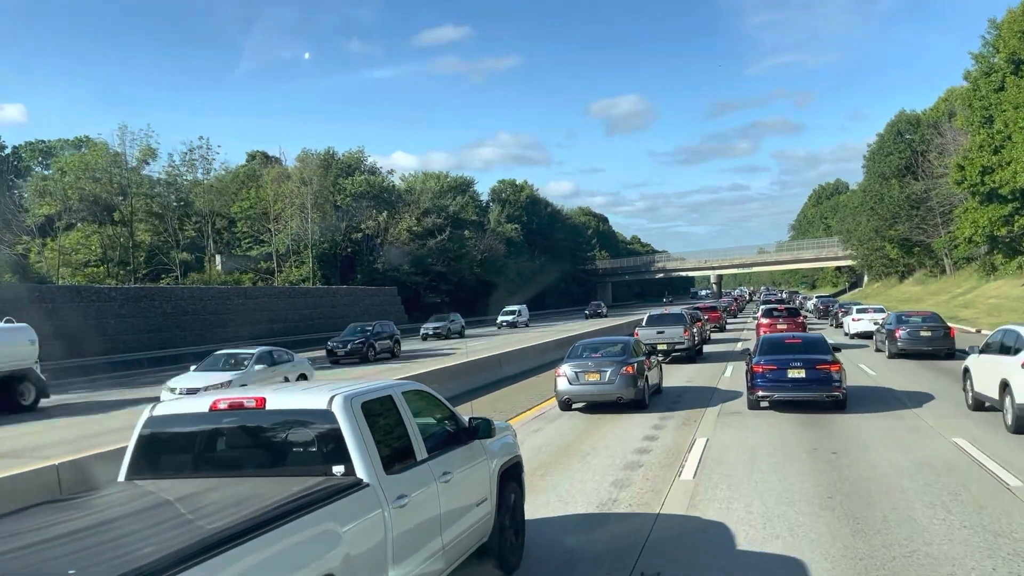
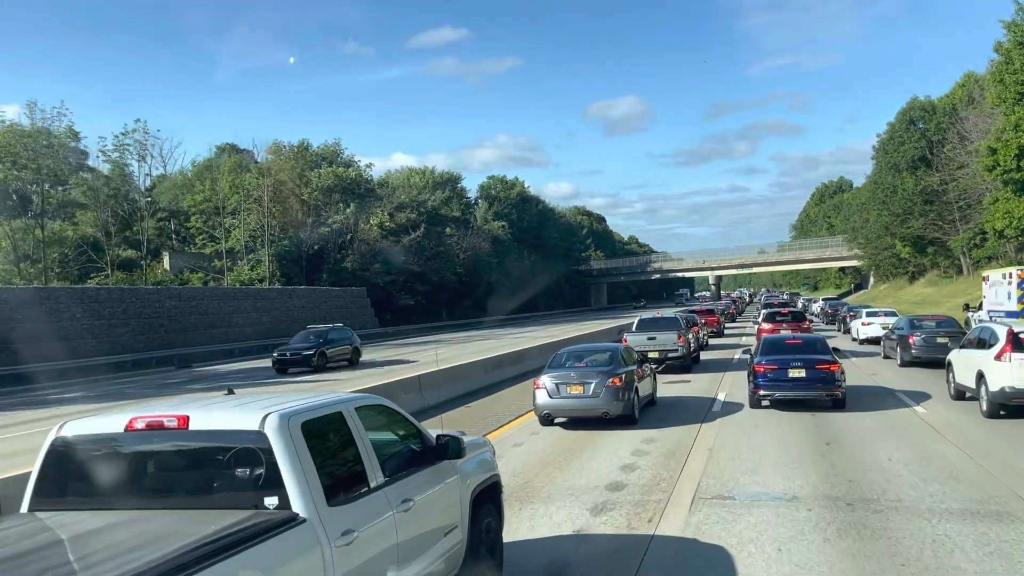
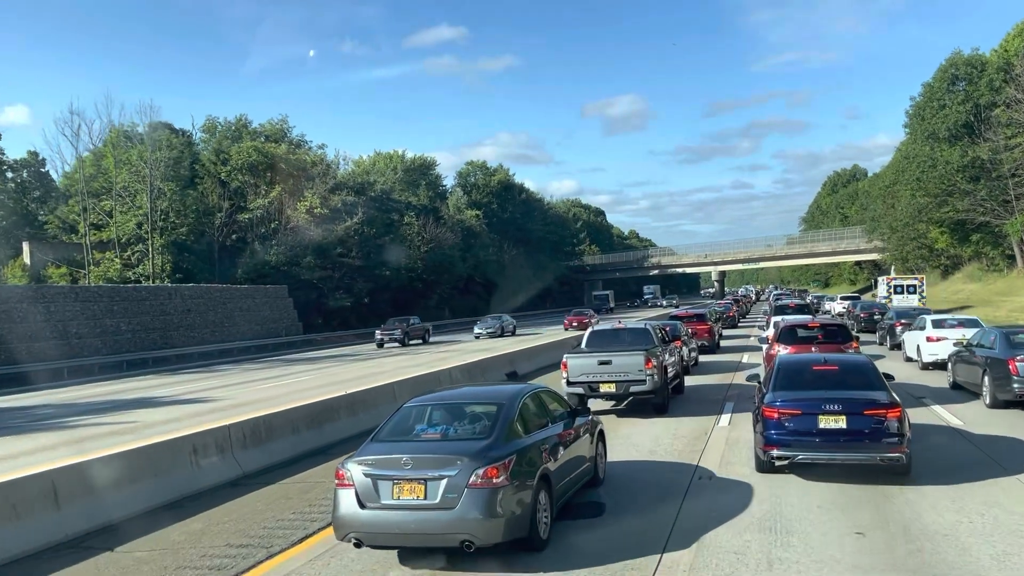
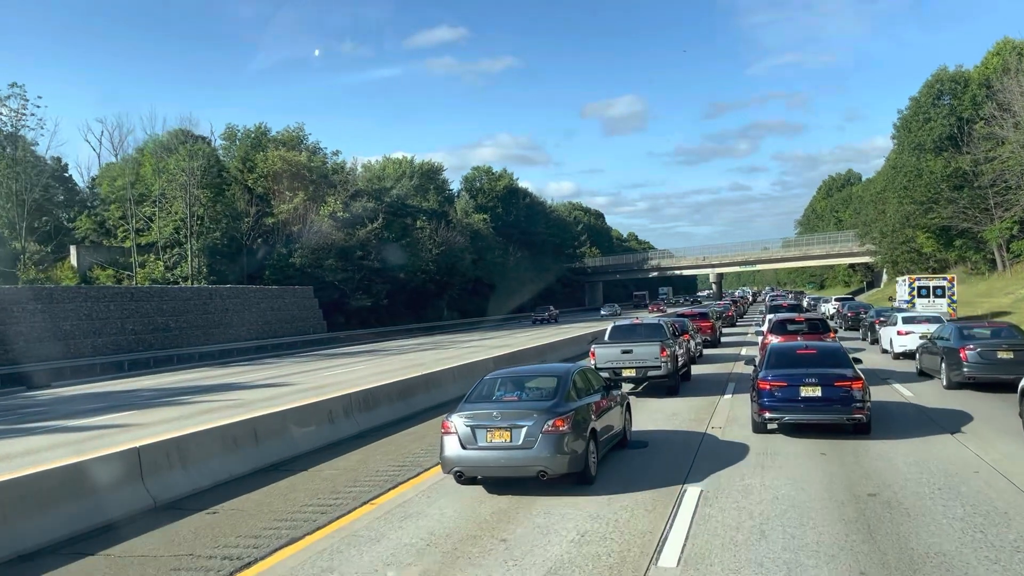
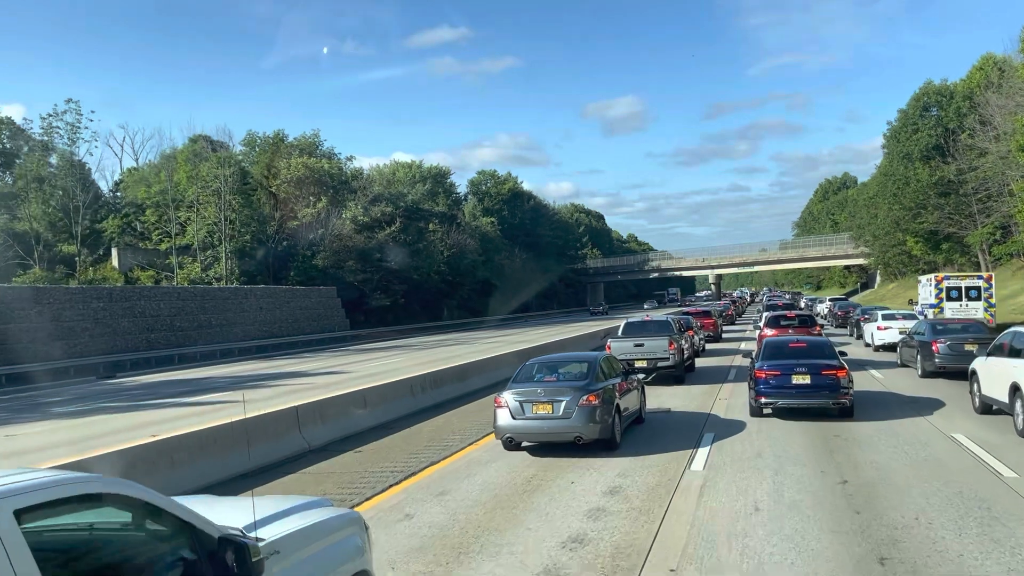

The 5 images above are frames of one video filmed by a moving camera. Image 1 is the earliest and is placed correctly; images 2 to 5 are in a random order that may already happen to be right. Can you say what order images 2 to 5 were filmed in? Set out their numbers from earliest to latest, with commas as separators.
2, 5, 4, 3
